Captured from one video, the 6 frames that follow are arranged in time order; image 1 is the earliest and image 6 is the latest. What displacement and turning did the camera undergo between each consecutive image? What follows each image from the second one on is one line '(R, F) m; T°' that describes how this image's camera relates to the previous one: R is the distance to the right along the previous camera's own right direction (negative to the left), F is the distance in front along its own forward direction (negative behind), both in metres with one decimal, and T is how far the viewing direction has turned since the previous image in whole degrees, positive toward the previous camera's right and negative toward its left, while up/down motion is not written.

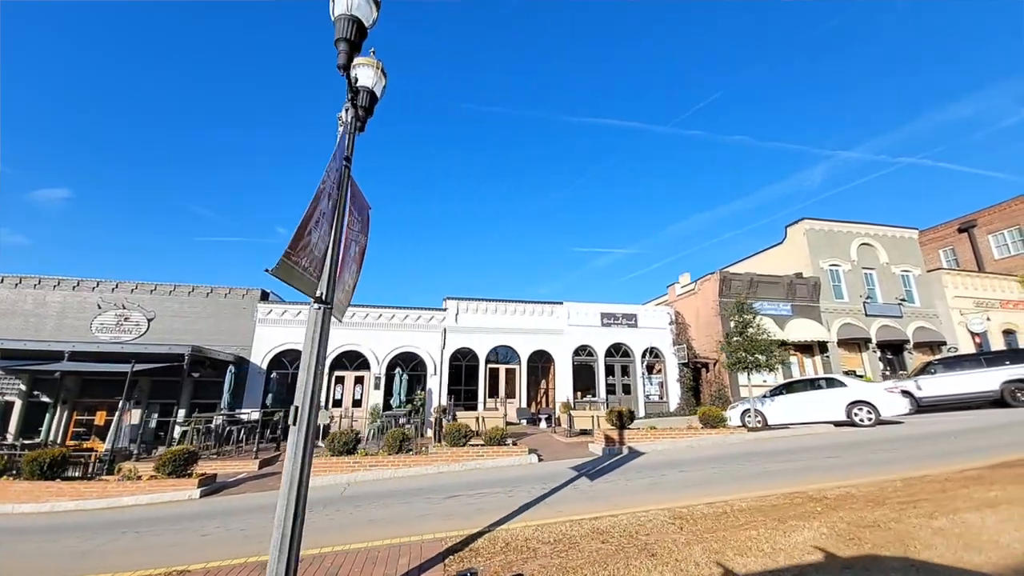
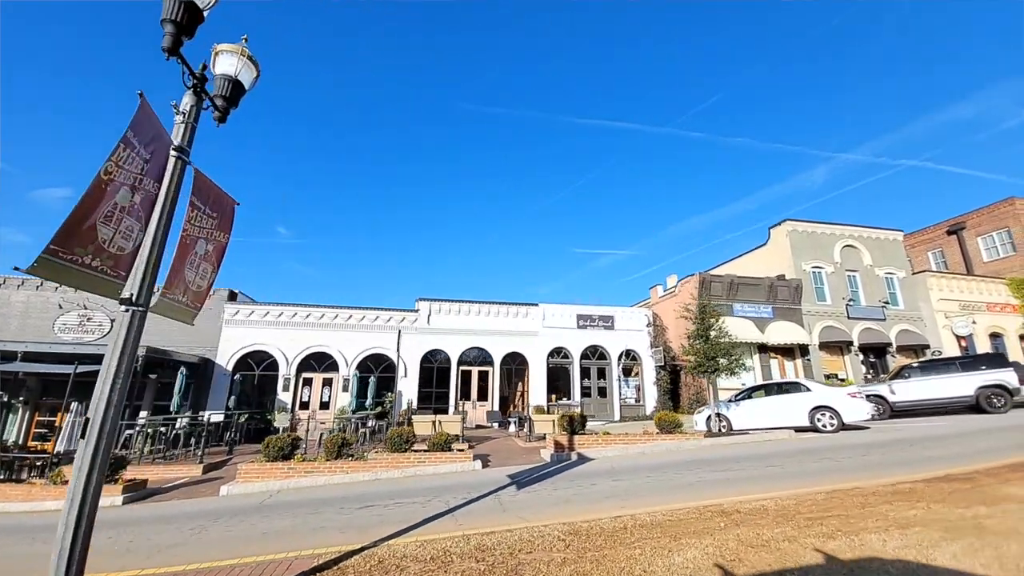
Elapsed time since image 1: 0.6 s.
(+1.6, +0.3) m; 0°
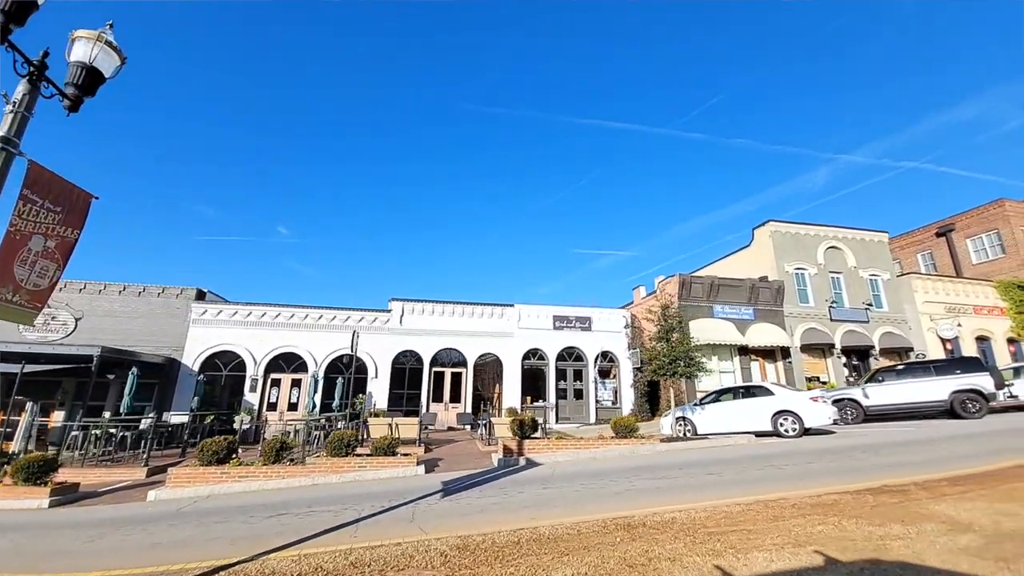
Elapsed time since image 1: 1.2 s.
(+1.6, +0.3) m; 0°
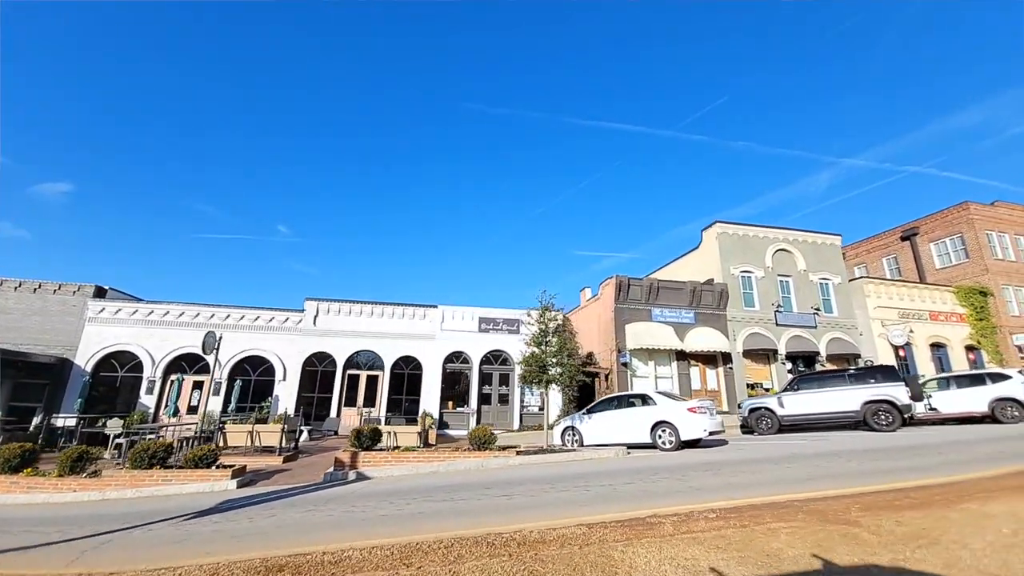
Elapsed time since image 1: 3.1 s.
(+4.7, +0.9) m; 0°
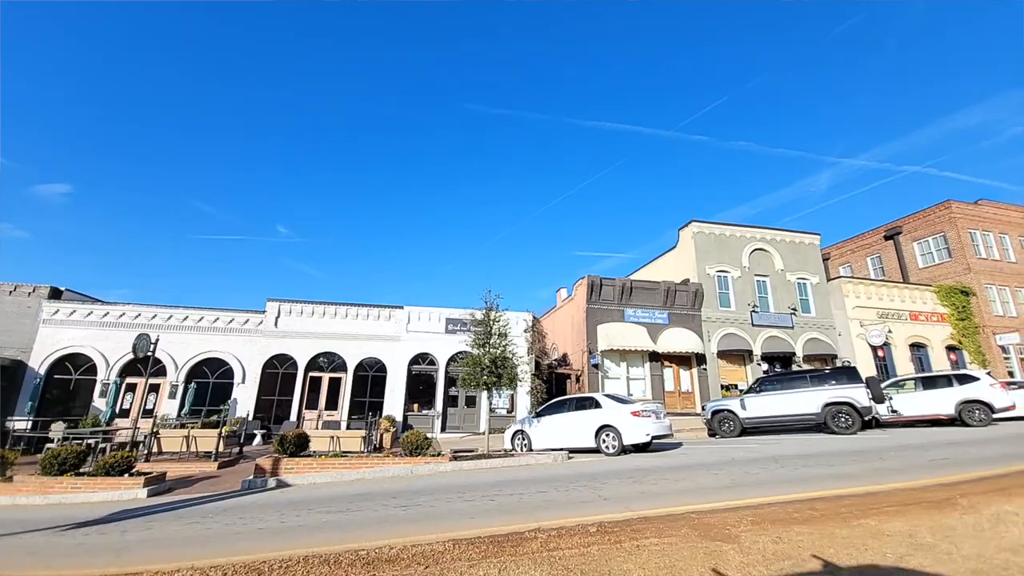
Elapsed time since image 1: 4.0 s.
(+2.0, +0.4) m; 0°
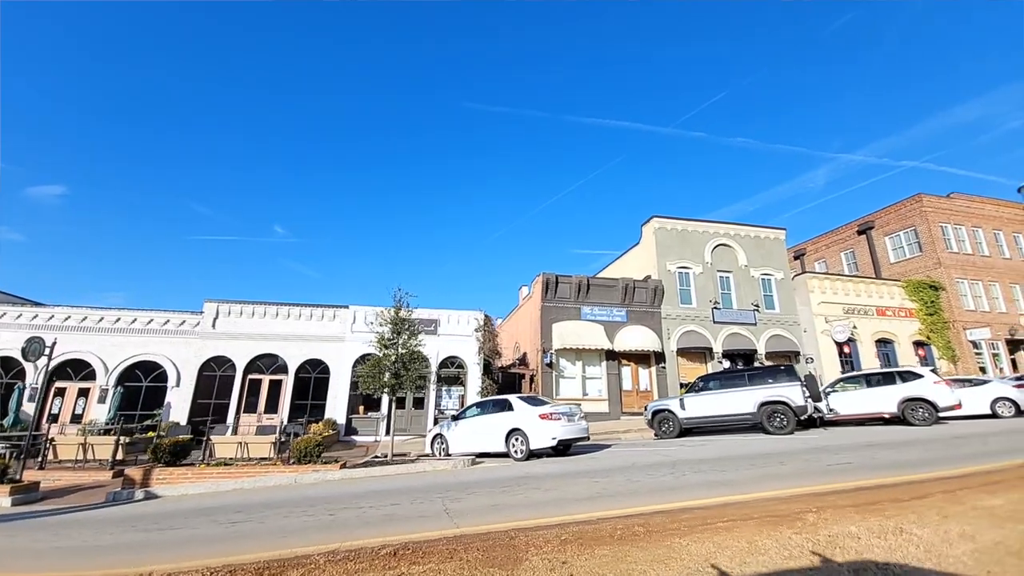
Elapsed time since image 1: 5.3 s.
(+2.9, +0.5) m; 0°
